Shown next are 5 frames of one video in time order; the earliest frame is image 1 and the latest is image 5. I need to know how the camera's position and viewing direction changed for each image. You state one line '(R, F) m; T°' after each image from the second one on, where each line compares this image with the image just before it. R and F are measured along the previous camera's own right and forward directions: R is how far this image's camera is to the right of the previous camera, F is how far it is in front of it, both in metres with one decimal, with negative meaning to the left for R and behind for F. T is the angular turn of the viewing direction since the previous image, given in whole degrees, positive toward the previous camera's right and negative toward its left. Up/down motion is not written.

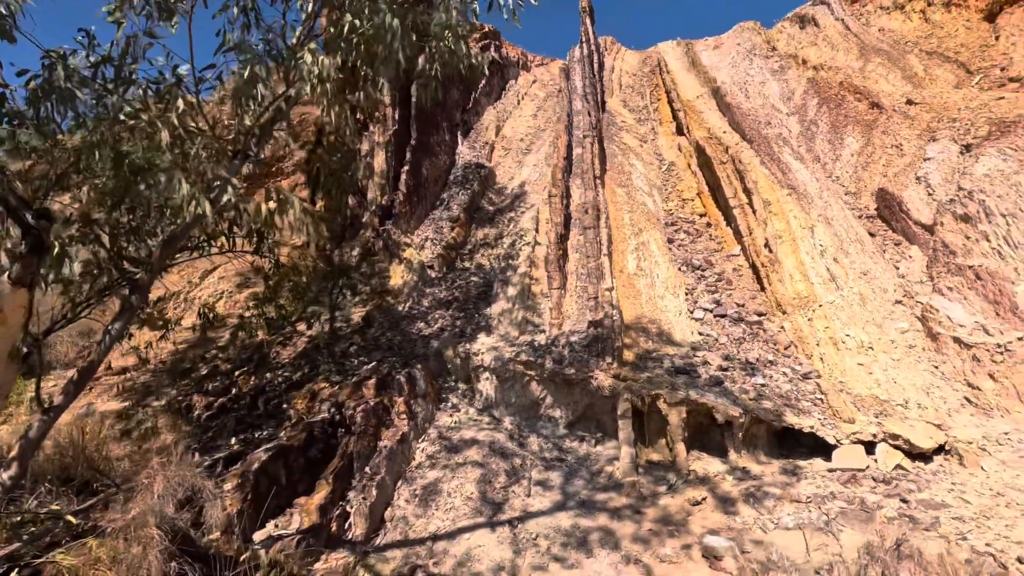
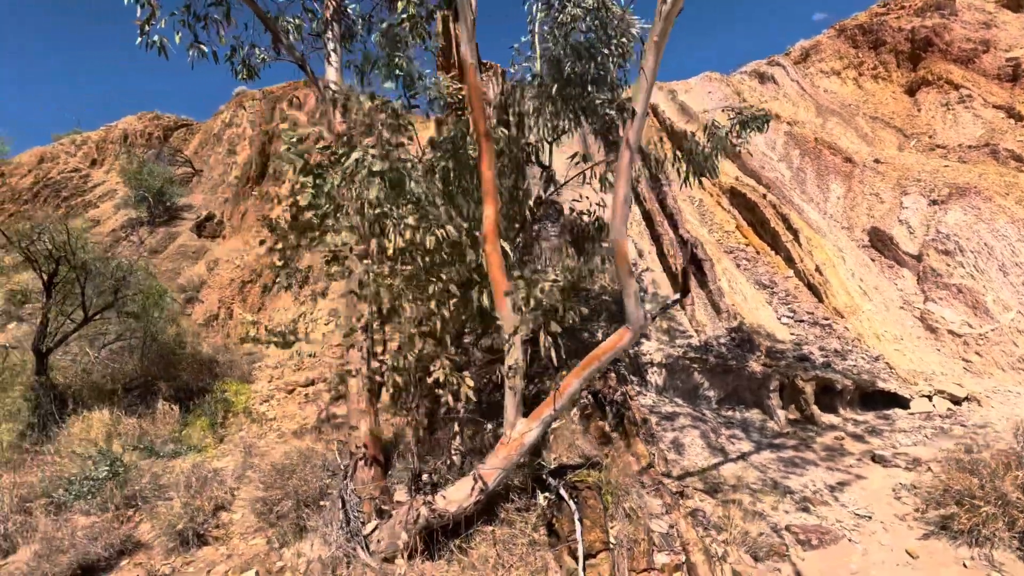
(-3.4, -1.7) m; +9°
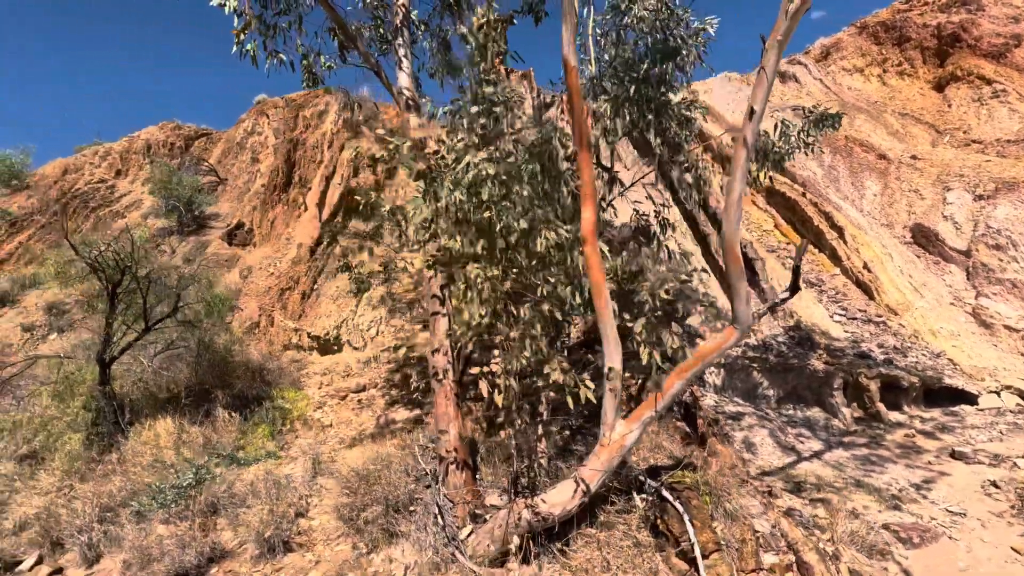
(-0.7, 0.0) m; 0°
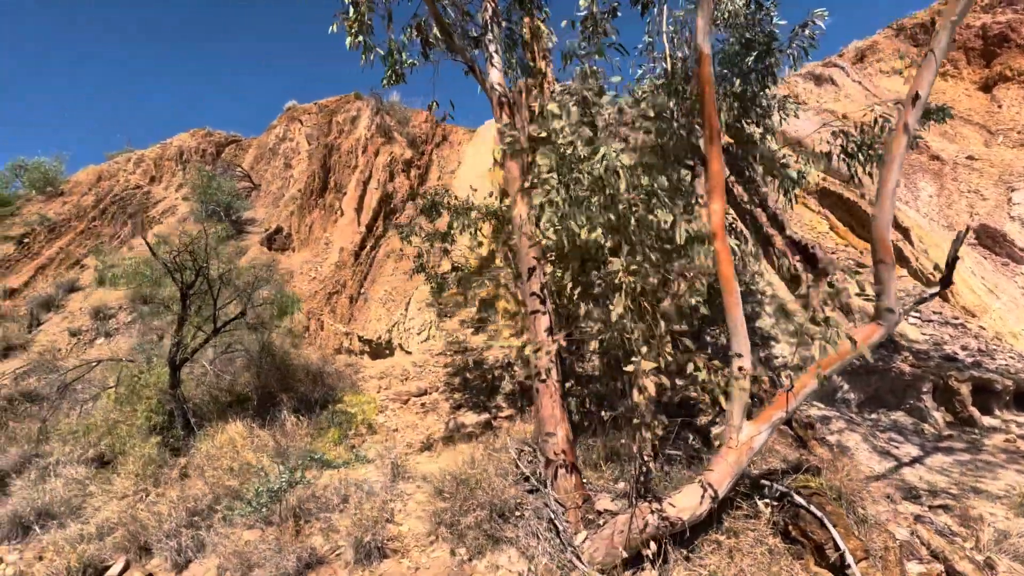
(-0.9, +0.1) m; -1°
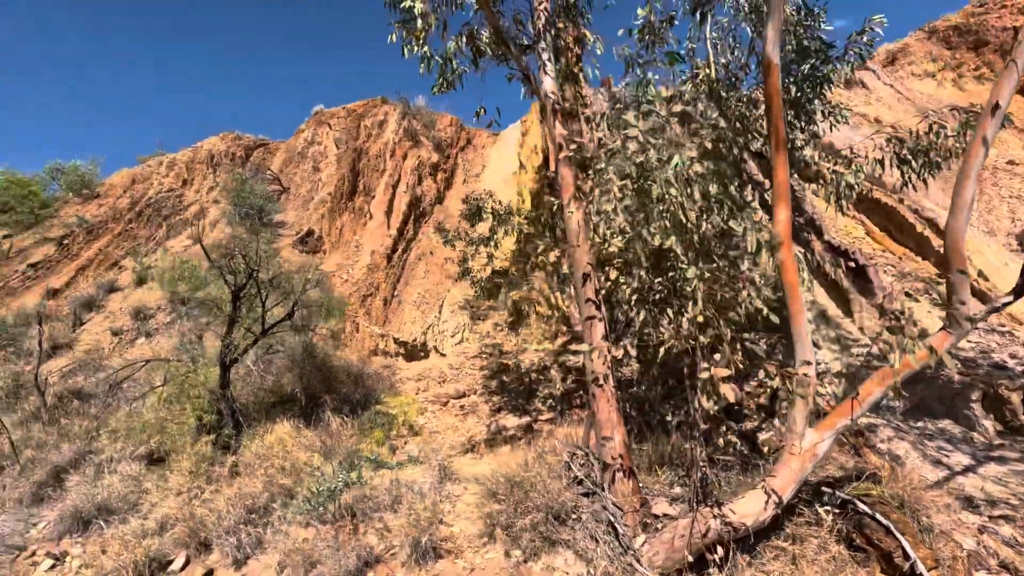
(-0.4, -0.1) m; -1°
